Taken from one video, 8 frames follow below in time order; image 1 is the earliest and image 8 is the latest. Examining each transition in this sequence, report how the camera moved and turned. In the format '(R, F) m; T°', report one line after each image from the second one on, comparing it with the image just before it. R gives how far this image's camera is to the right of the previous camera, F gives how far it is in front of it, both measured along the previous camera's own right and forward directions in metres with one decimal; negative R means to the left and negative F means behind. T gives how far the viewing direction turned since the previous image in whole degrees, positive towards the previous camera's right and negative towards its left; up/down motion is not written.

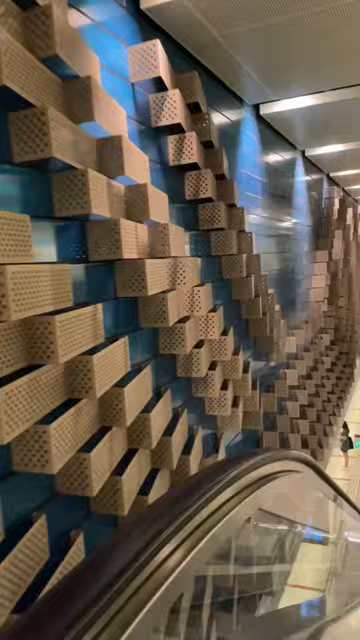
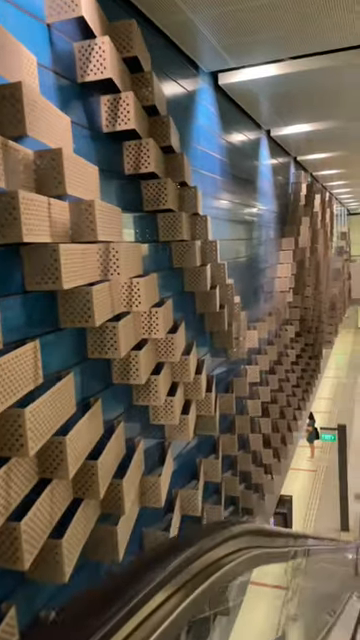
(+0.2, +0.4) m; +3°
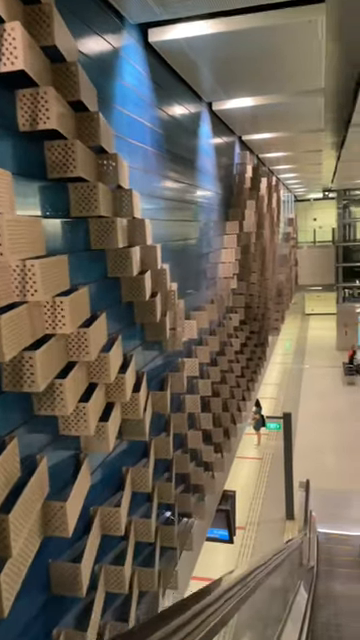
(+0.2, +0.4) m; +6°
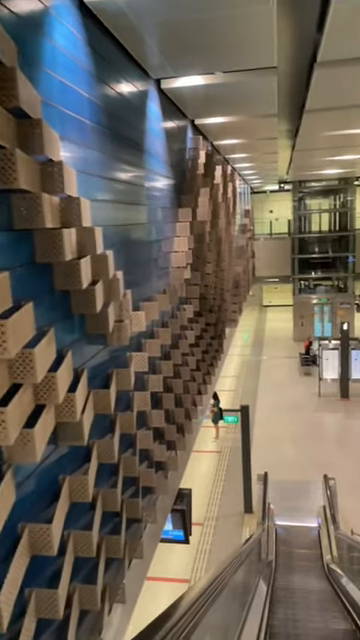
(+0.1, +0.3) m; +5°
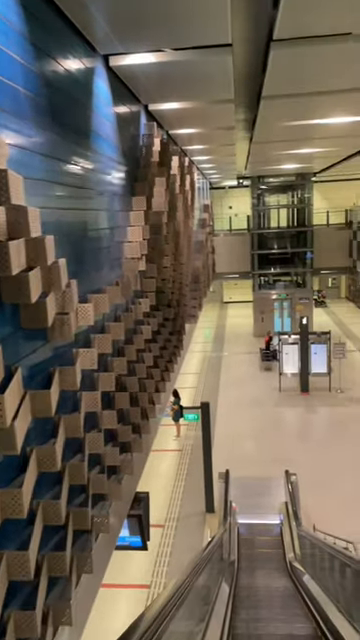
(+0.1, +0.3) m; +4°
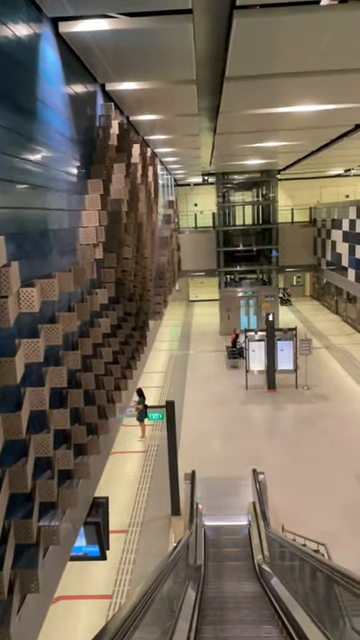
(+0.1, +0.3) m; +4°
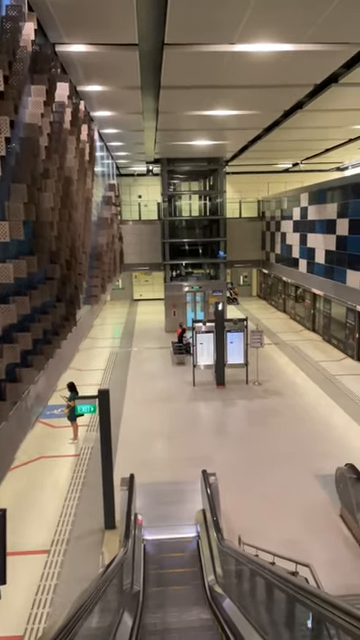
(+0.1, +1.3) m; +6°
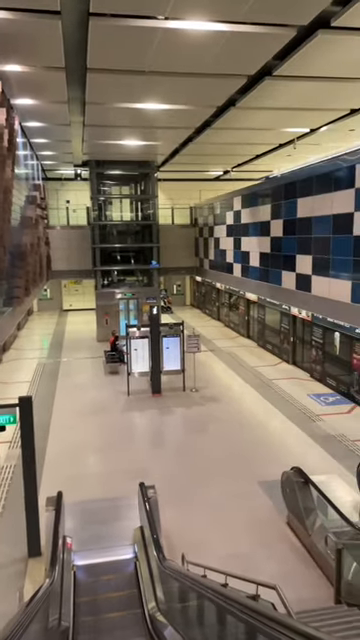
(0.0, +0.6) m; +8°
